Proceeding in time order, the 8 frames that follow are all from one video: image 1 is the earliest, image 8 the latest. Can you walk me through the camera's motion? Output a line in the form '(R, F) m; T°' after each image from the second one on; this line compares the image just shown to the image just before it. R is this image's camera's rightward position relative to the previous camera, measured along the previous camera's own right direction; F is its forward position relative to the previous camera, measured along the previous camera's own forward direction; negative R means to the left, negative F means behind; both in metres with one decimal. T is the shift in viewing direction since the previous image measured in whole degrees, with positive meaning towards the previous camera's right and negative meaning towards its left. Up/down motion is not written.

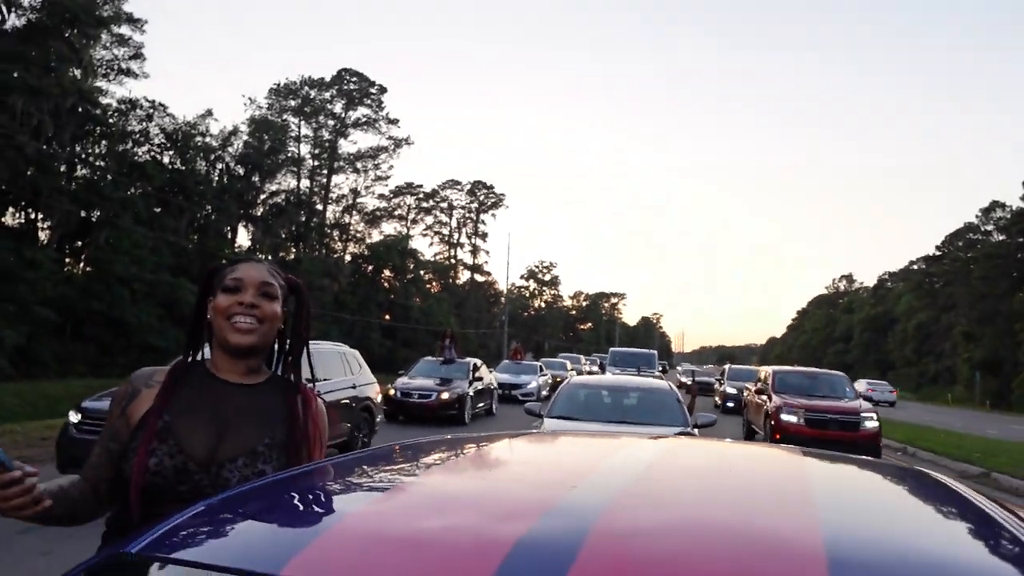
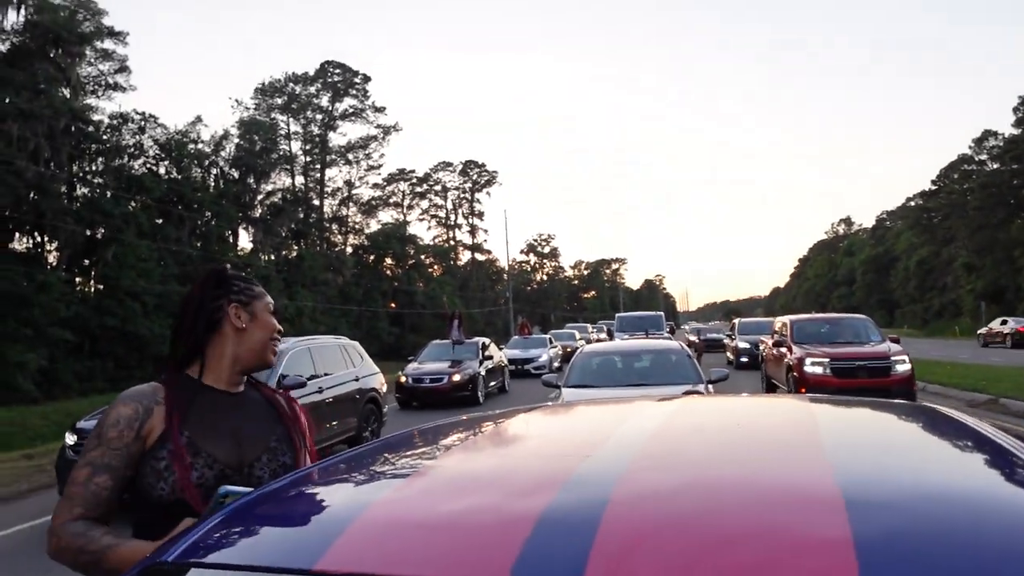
(0.0, -0.2) m; 0°
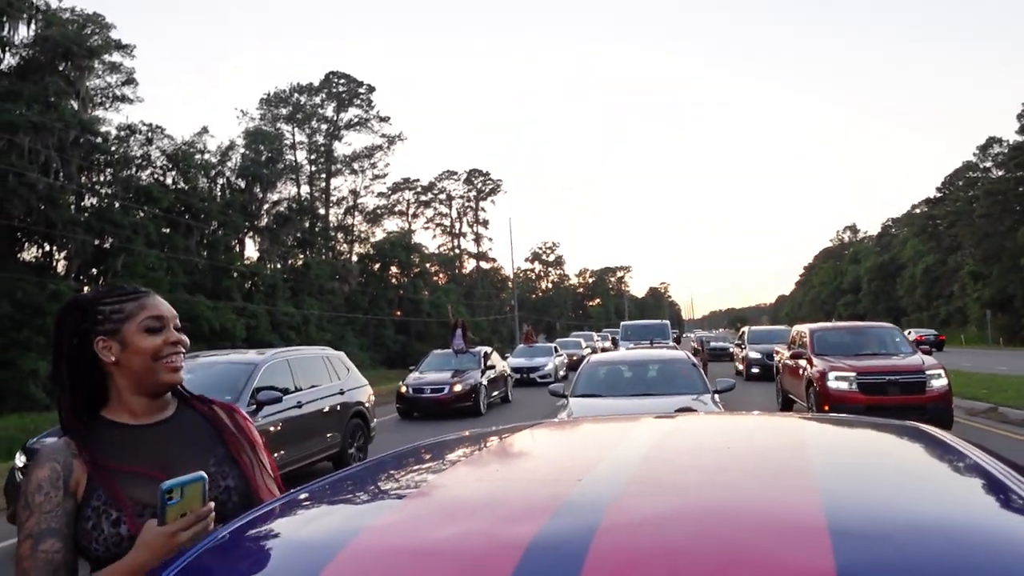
(0.0, -0.1) m; 0°
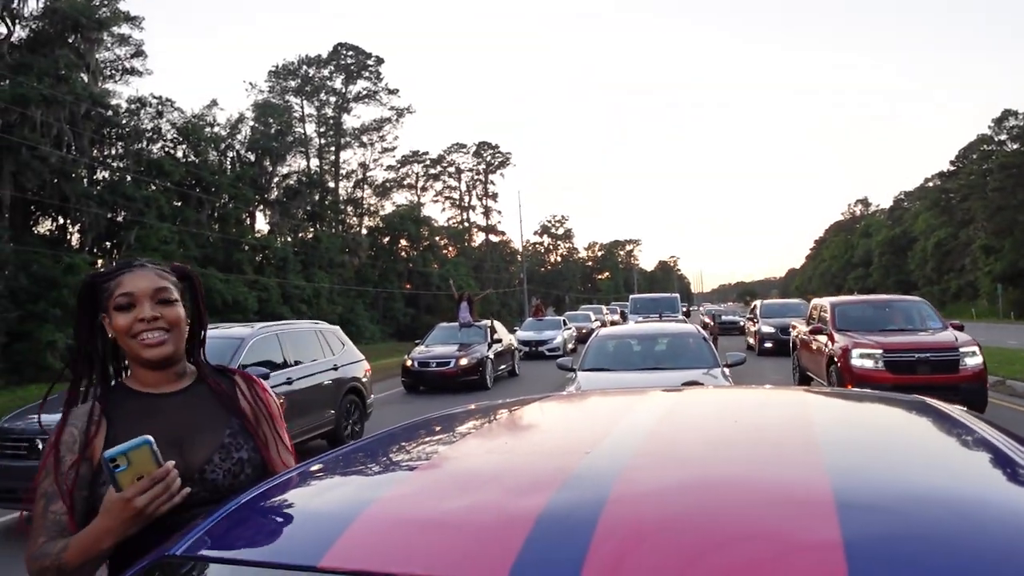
(0.0, 0.0) m; -1°
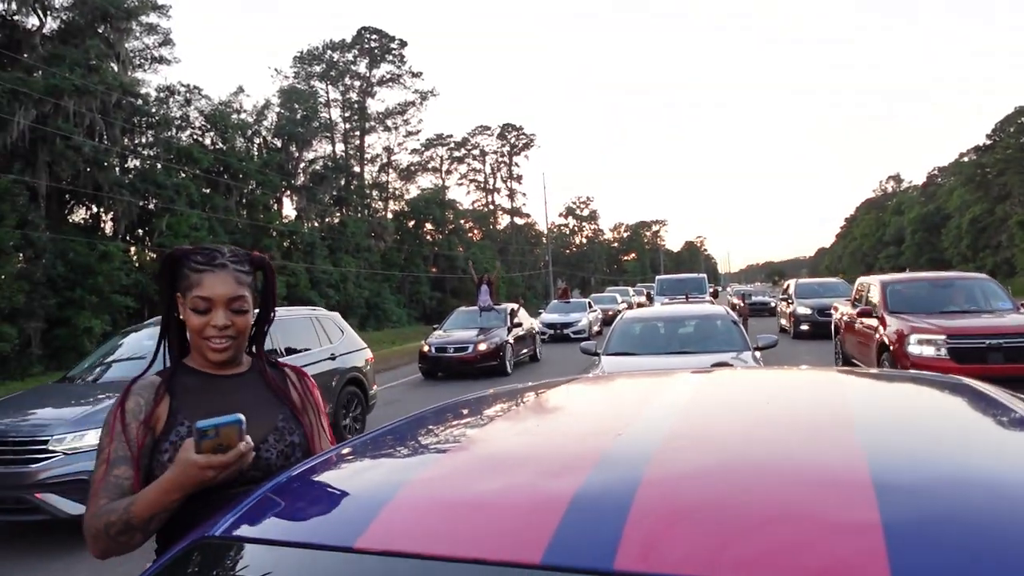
(0.0, -0.1) m; -2°
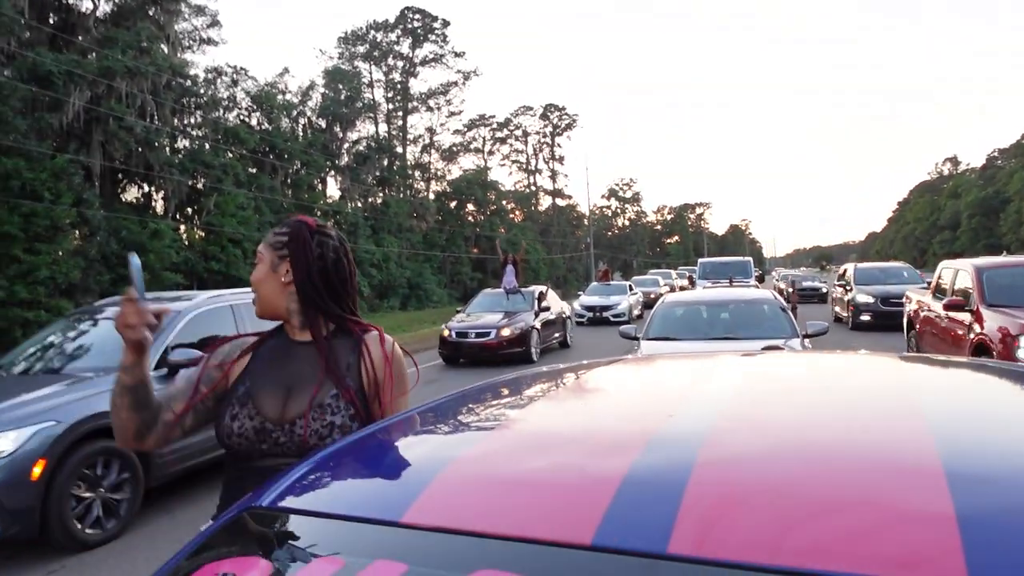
(0.0, -0.1) m; -3°
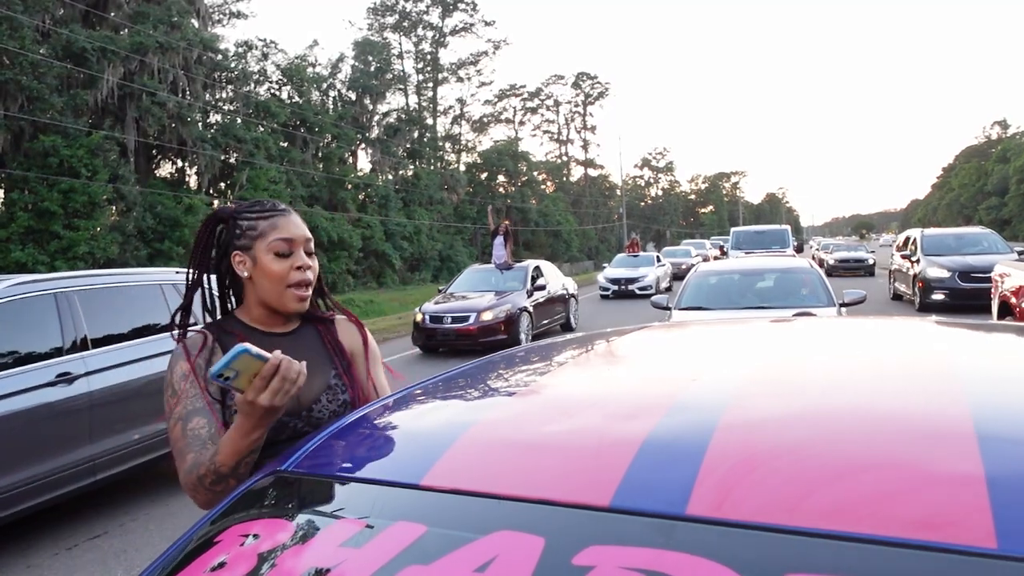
(0.0, 0.0) m; -2°
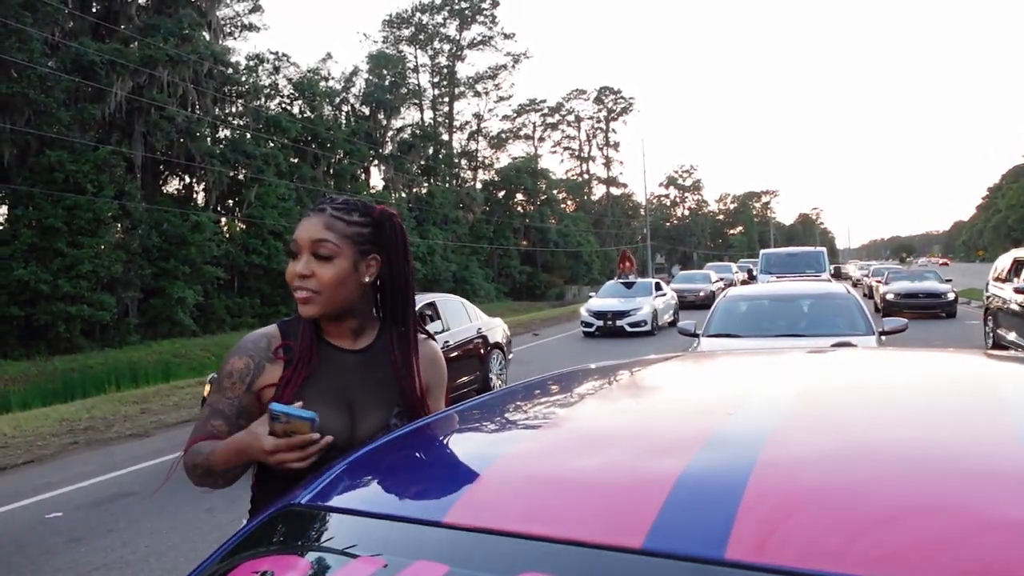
(+0.1, +1.6) m; -1°
